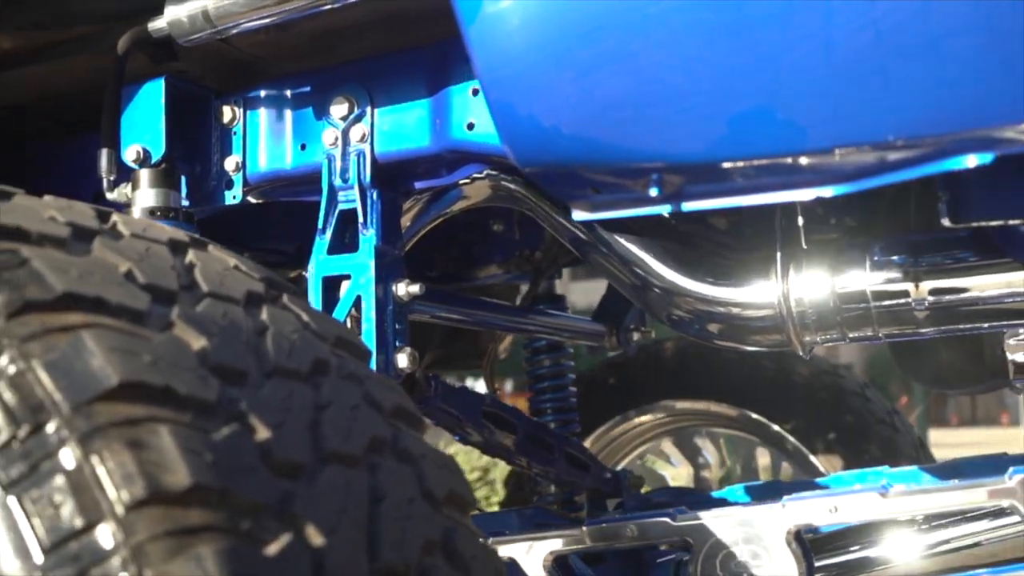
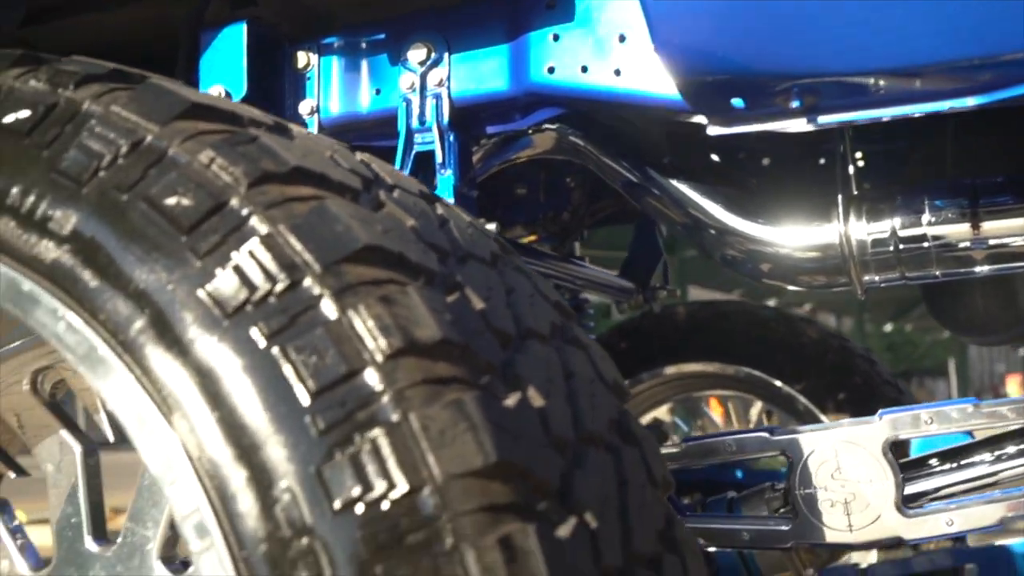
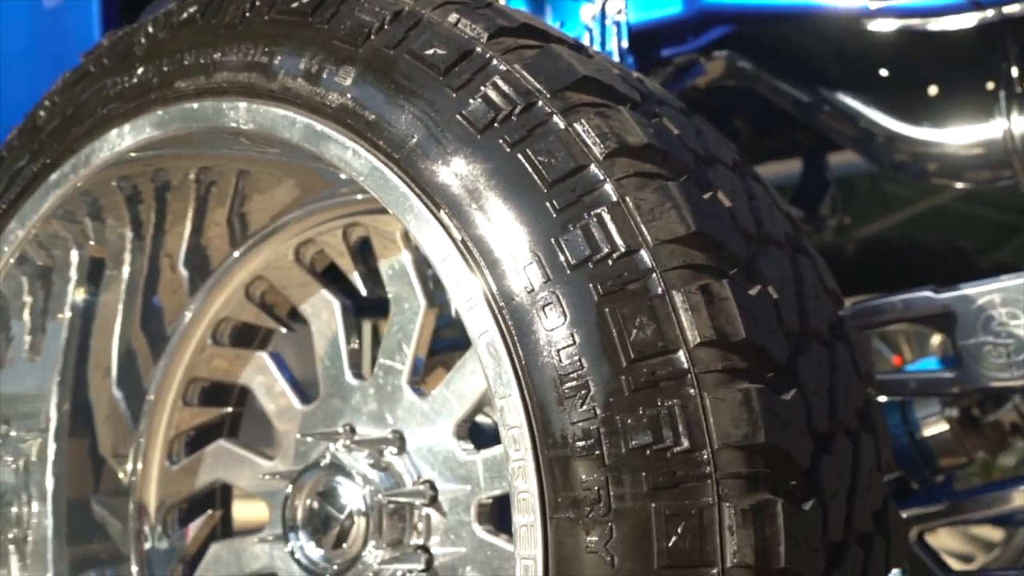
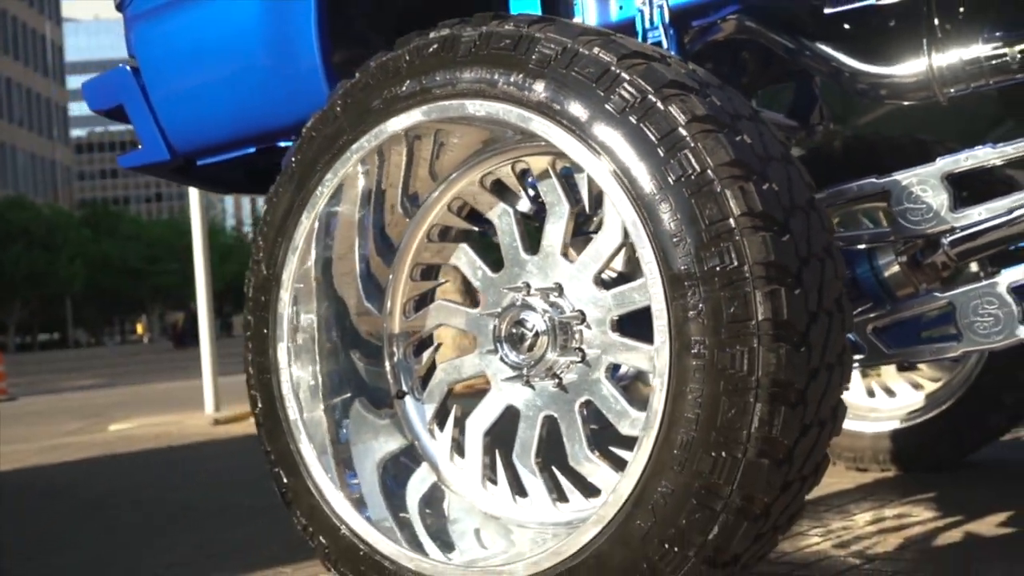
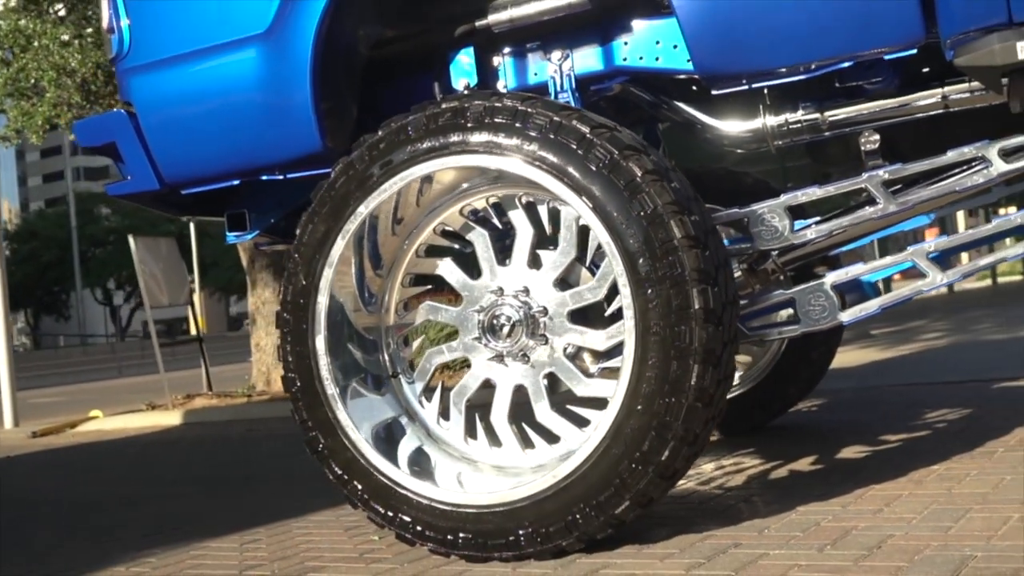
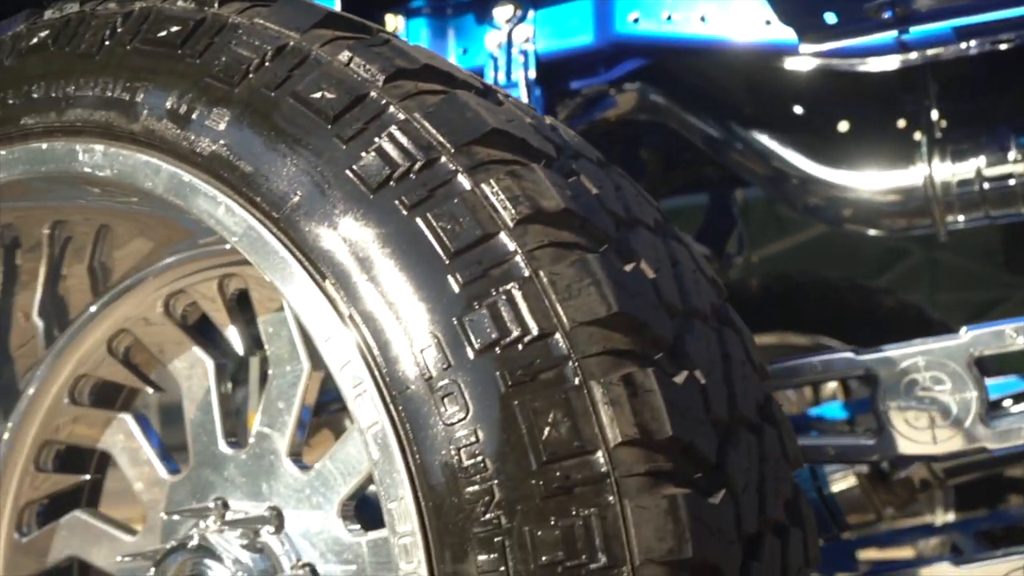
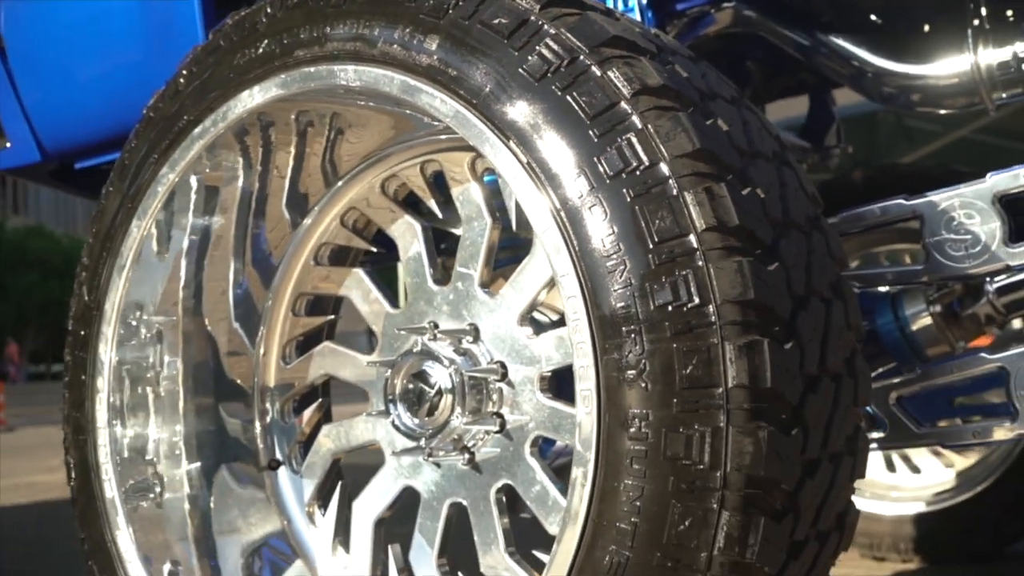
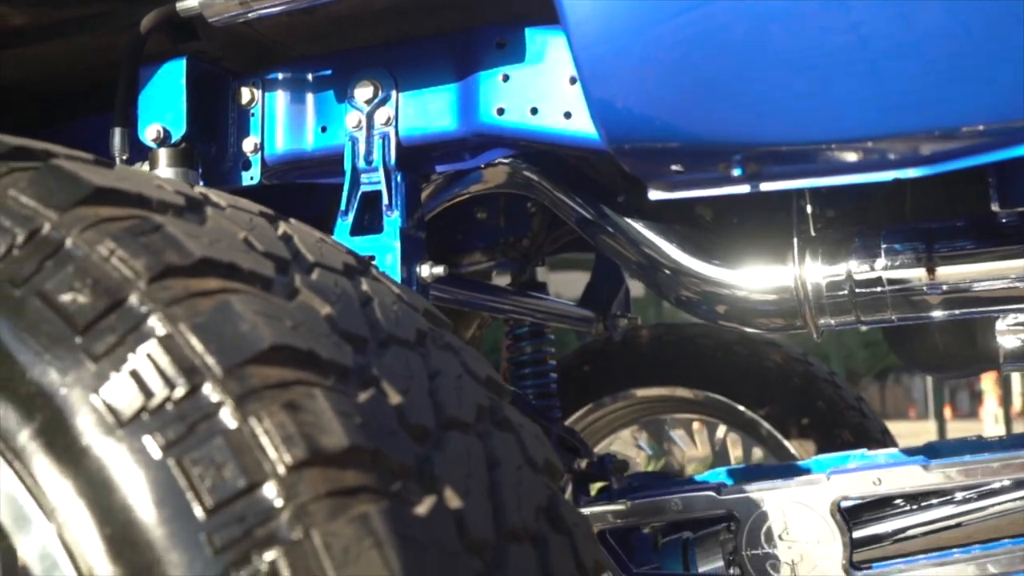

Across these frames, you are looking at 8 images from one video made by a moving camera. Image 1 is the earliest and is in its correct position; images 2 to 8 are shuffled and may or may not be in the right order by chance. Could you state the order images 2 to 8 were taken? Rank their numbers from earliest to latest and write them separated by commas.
8, 2, 6, 3, 7, 4, 5
